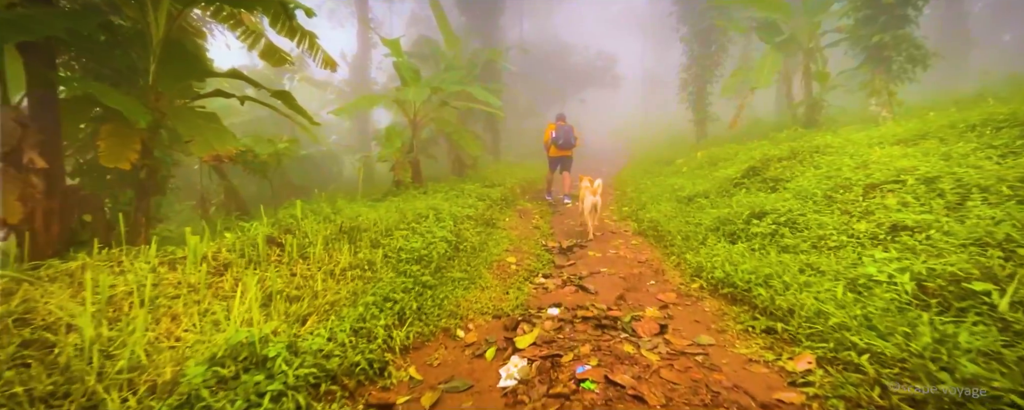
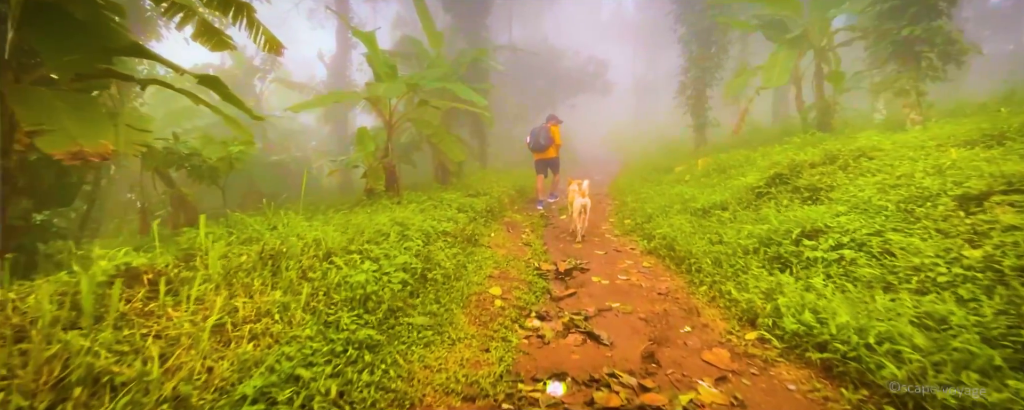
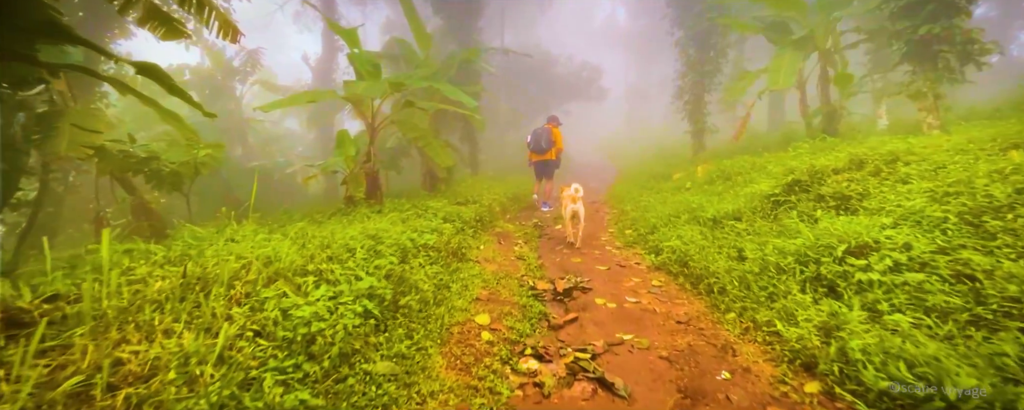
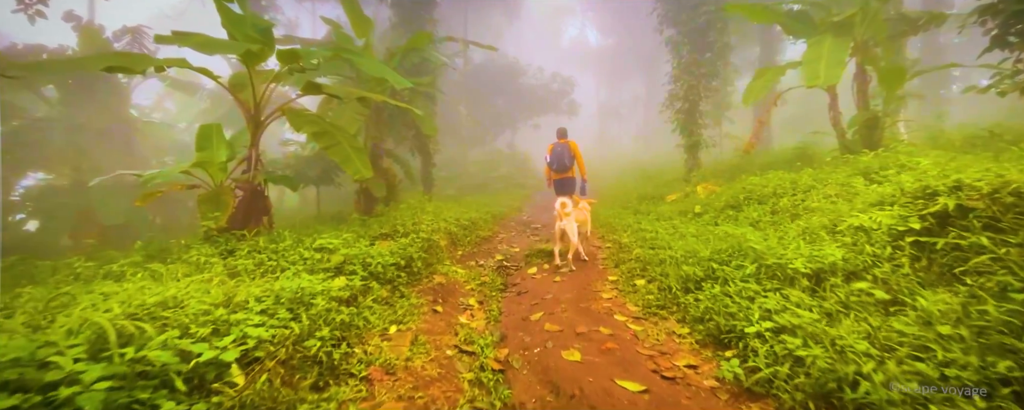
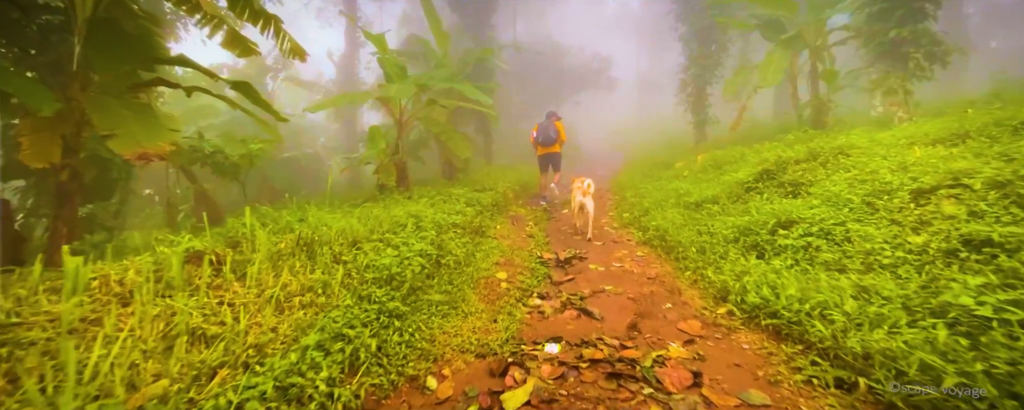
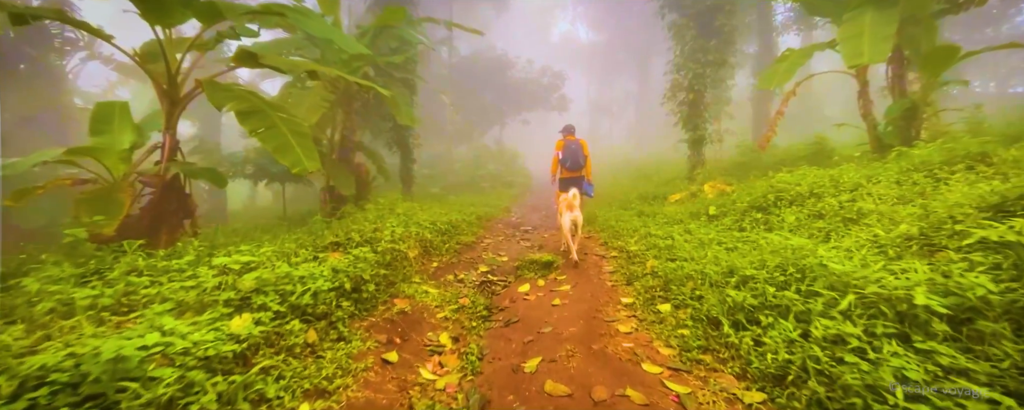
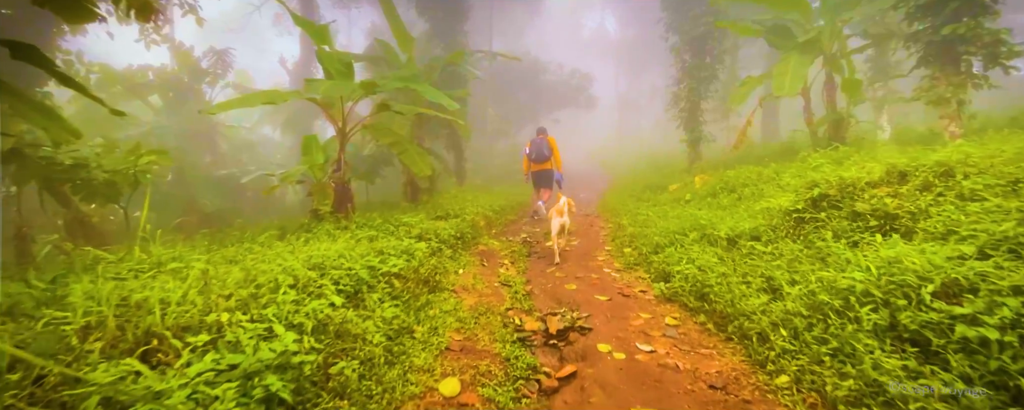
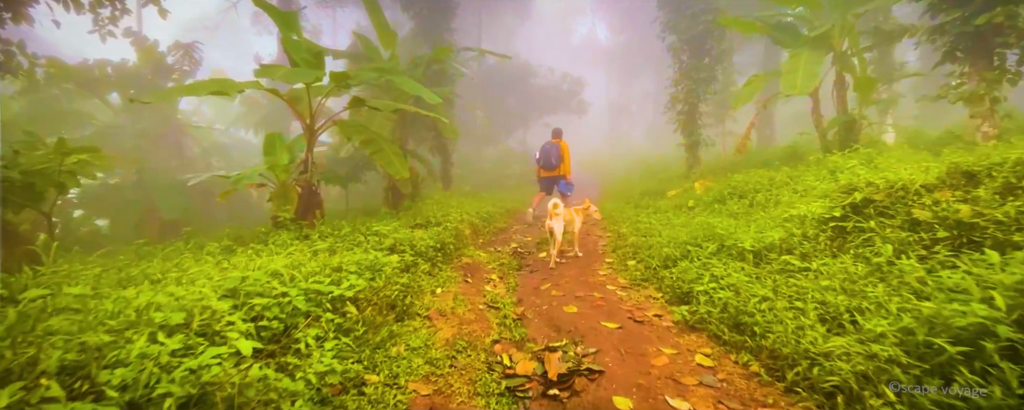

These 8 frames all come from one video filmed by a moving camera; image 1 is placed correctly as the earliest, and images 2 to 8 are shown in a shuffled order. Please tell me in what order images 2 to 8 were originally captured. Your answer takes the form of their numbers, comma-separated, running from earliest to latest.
5, 2, 3, 7, 8, 4, 6
